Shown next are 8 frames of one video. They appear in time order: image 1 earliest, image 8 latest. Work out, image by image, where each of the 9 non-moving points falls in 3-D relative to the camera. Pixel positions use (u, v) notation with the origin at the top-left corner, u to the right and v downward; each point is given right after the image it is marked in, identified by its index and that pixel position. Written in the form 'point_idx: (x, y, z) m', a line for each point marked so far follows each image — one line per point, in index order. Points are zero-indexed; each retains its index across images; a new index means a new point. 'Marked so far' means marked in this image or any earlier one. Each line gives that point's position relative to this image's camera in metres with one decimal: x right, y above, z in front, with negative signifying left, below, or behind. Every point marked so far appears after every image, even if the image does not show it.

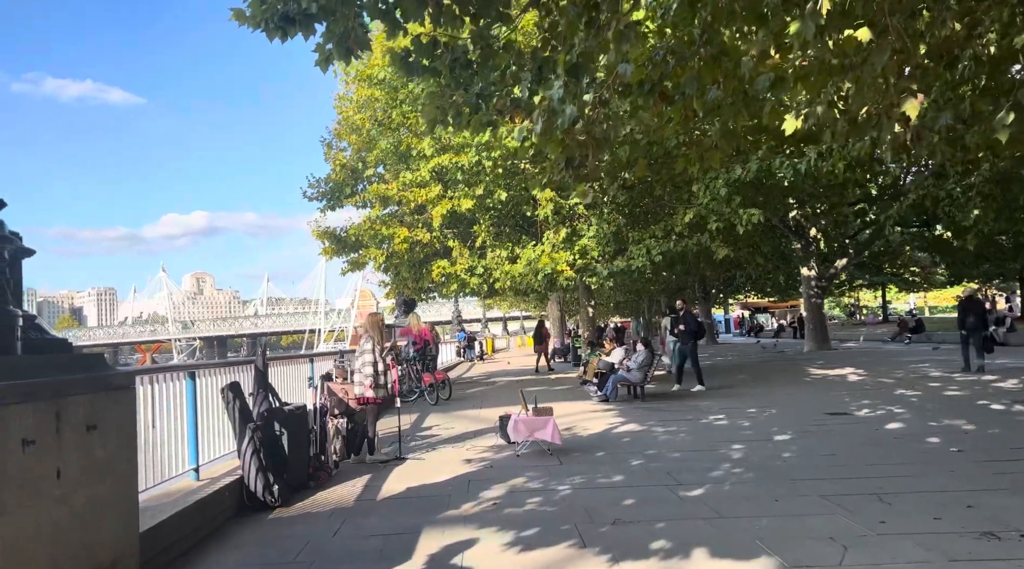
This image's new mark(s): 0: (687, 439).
0: (+2.1, -1.8, +8.6) m
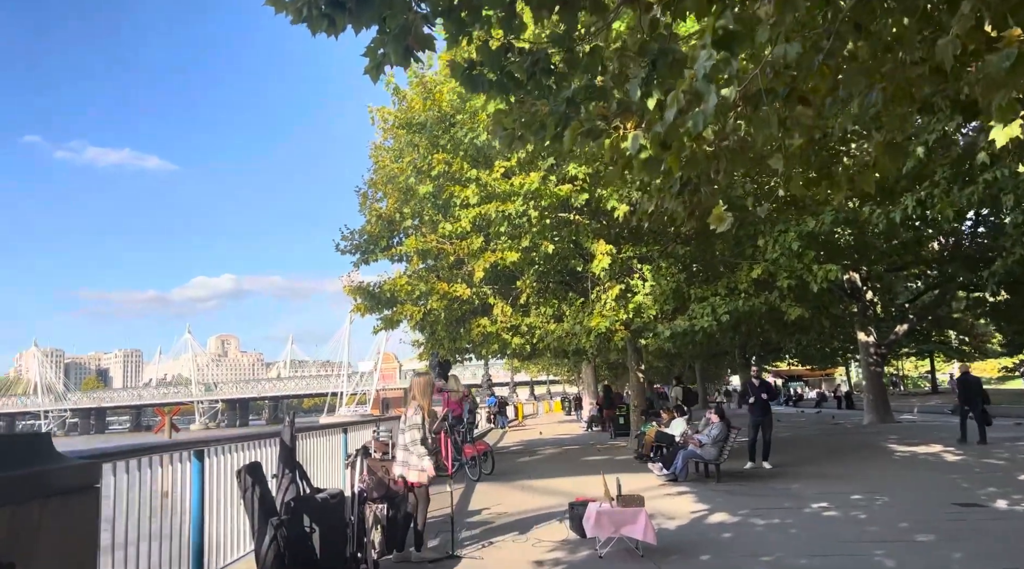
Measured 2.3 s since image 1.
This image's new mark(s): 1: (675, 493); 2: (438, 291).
0: (+2.8, -2.4, +7.0) m
1: (+2.3, -2.9, +10.3) m
2: (-1.5, -0.1, +15.3) m
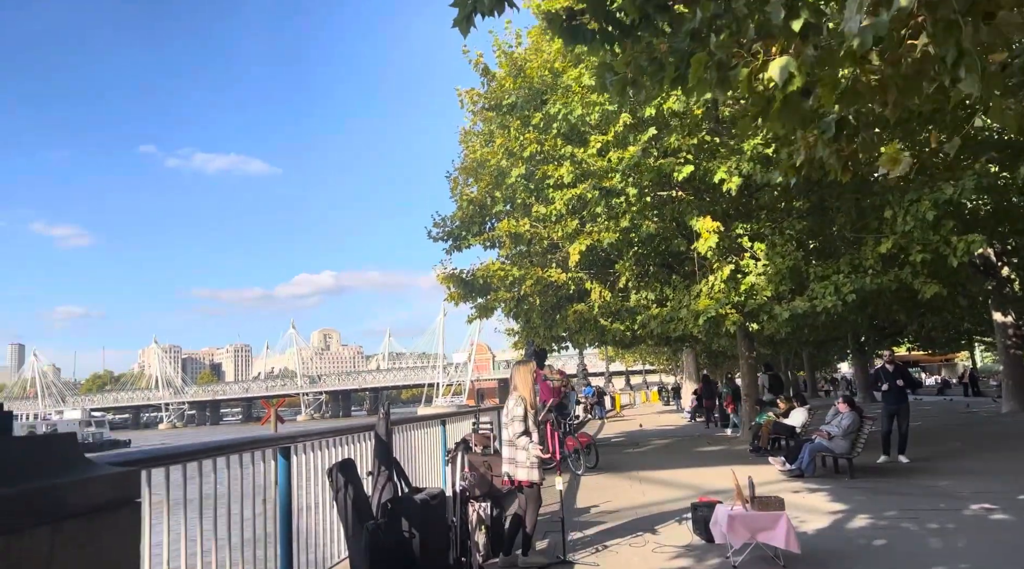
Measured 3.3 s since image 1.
0: (+3.7, -2.1, +5.9) m
1: (+3.7, -2.6, +9.3) m
2: (+0.4, +0.2, +14.7) m
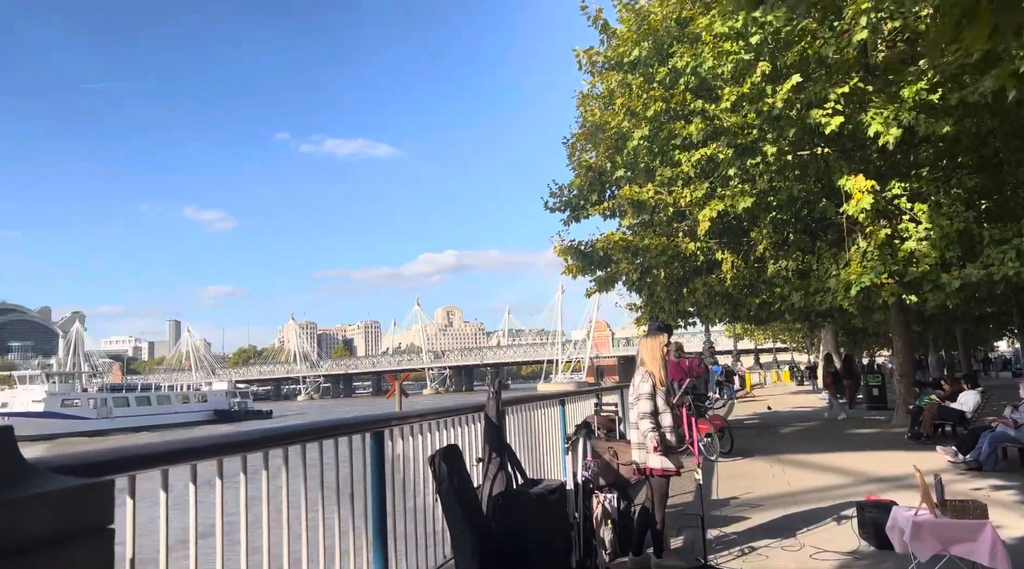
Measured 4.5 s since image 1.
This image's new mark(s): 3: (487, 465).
0: (+4.6, -1.8, +4.6) m
1: (+5.1, -2.2, +8.0) m
2: (+2.7, +0.7, +13.7) m
3: (-0.1, -1.0, +4.2) m
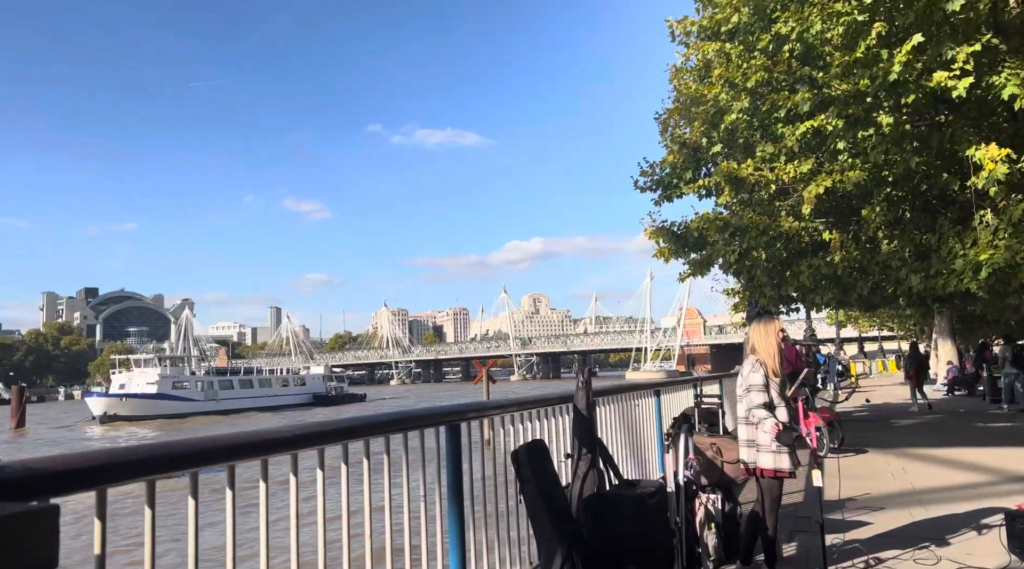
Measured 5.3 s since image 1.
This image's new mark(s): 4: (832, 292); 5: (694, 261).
0: (+5.1, -1.7, +3.6) m
1: (+6.0, -2.0, +6.9) m
2: (+4.3, +1.0, +12.9) m
3: (+0.3, -0.9, +3.8) m
4: (+5.7, -0.1, +13.0) m
5: (+3.6, +0.5, +14.6) m
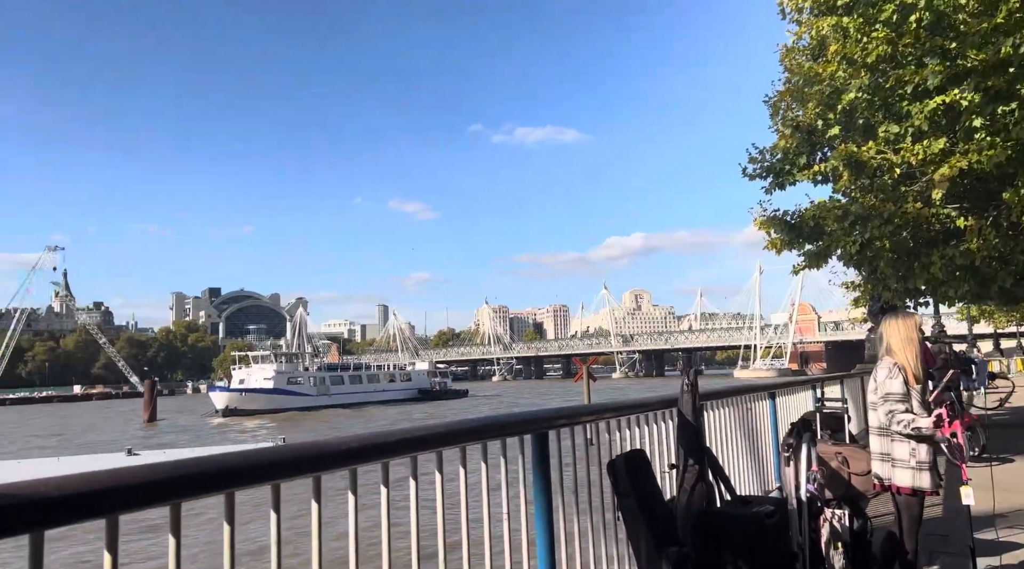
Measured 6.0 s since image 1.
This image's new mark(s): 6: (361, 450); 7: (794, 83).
0: (+5.5, -1.6, +2.6) m
1: (+6.9, -1.9, +5.7) m
2: (+6.0, +1.1, +11.8) m
3: (+0.8, -0.9, +3.4) m
4: (+7.3, 0.0, +11.8) m
5: (+5.5, +0.6, +13.7) m
6: (-0.4, -0.4, +1.8) m
7: (+5.5, +4.0, +14.5) m
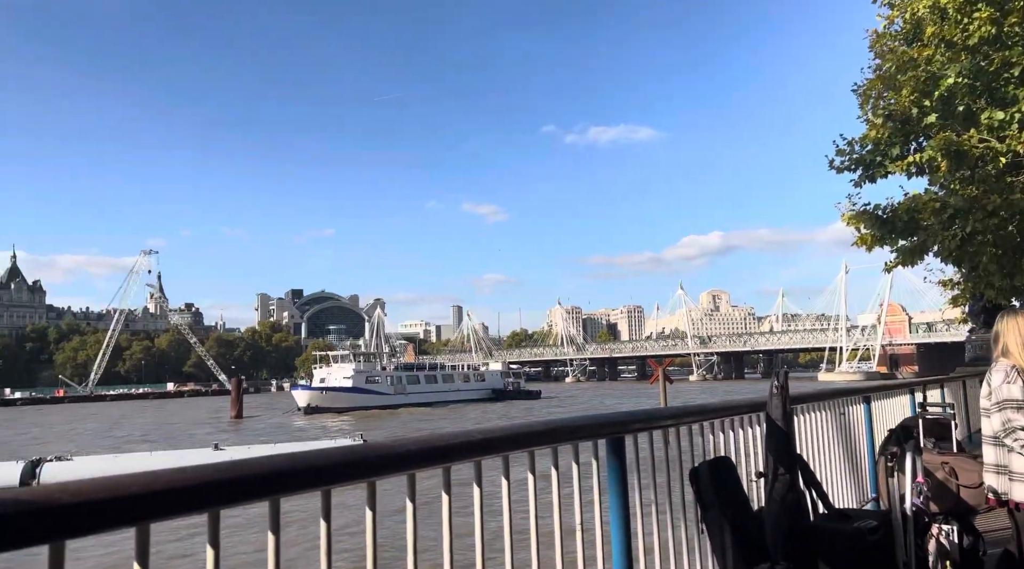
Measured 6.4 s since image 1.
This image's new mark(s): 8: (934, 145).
0: (+5.7, -1.5, +1.8) m
1: (+7.4, -1.8, +4.8) m
2: (+7.1, +1.2, +11.0) m
3: (+1.1, -0.8, +3.1) m
4: (+8.4, 0.0, +10.8) m
5: (+6.8, +0.6, +12.9) m
6: (-0.2, -0.4, +1.7) m
7: (+6.9, +4.0, +13.7) m
8: (+6.7, +2.2, +11.6) m
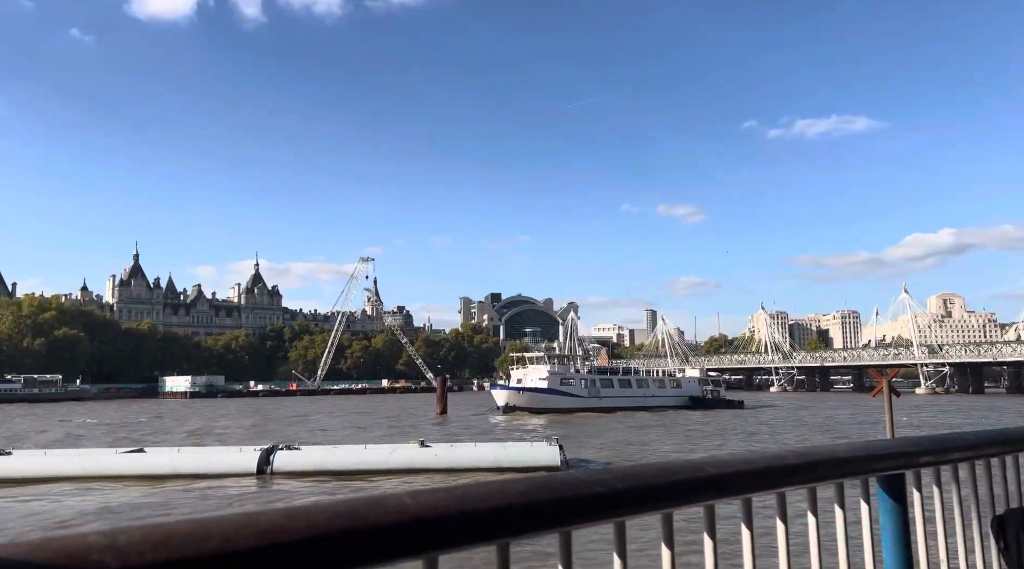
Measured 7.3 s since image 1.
0: (+6.0, -1.5, -0.1) m
1: (+8.4, -1.8, +2.3) m
2: (+9.7, +1.2, +8.4) m
3: (+1.9, -0.8, +2.3) m
4: (+11.0, +0.1, +7.8) m
5: (+9.9, +0.6, +10.3) m
6: (+0.2, -0.4, +1.3) m
7: (+10.3, +4.0, +11.1) m
8: (+9.5, +2.2, +9.1) m
